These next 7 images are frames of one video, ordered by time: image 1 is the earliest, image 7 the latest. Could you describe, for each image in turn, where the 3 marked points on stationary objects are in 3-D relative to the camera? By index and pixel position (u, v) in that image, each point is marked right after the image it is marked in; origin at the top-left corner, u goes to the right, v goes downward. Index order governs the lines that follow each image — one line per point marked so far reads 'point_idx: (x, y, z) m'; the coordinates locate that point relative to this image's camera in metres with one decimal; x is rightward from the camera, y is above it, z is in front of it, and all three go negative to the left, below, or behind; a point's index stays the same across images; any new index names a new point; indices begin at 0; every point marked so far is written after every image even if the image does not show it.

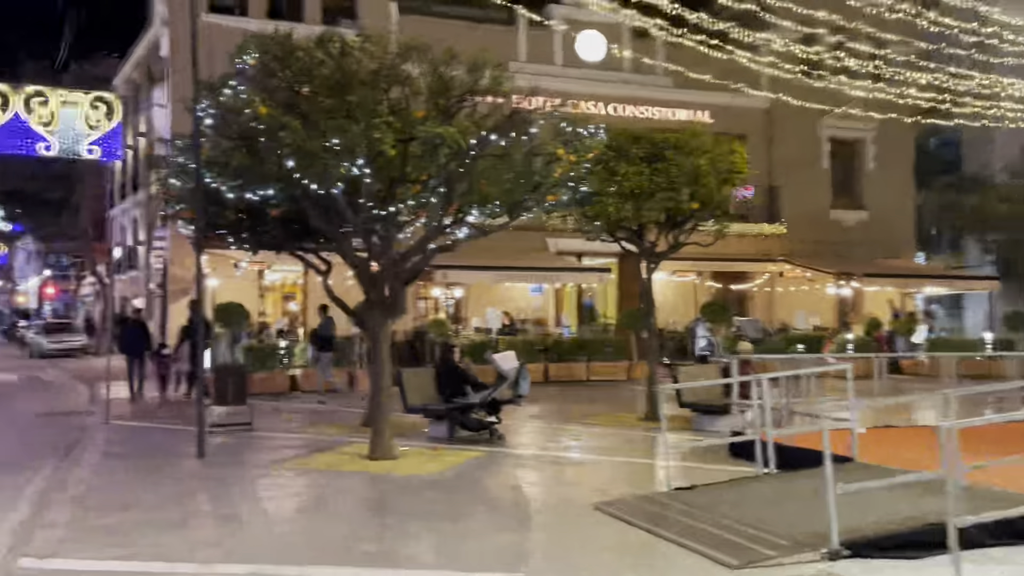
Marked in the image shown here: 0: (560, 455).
0: (+0.7, -2.5, +13.1) m
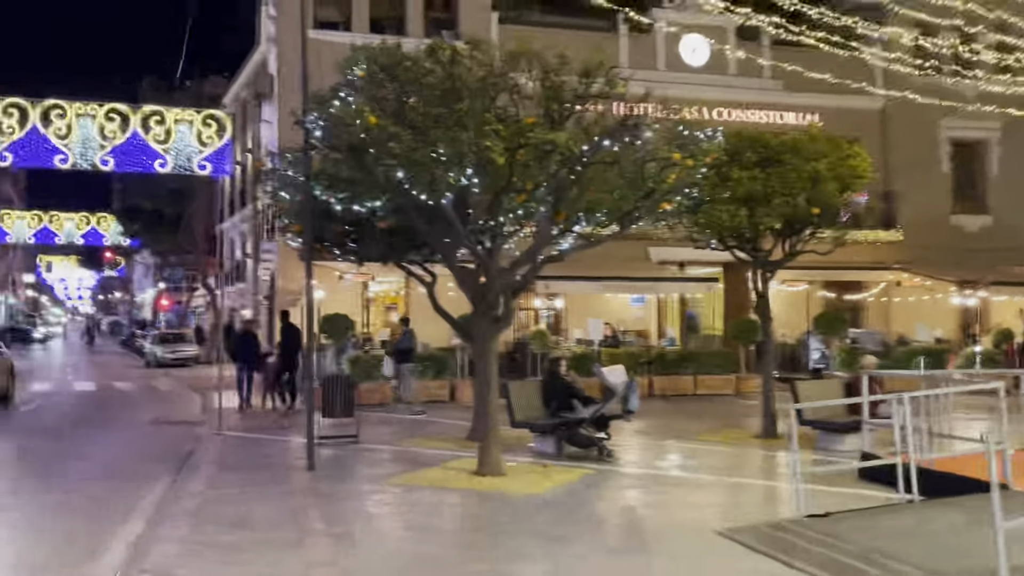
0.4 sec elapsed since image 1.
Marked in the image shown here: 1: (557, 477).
0: (+2.3, -2.6, +12.5) m
1: (+0.6, -2.5, +11.6) m
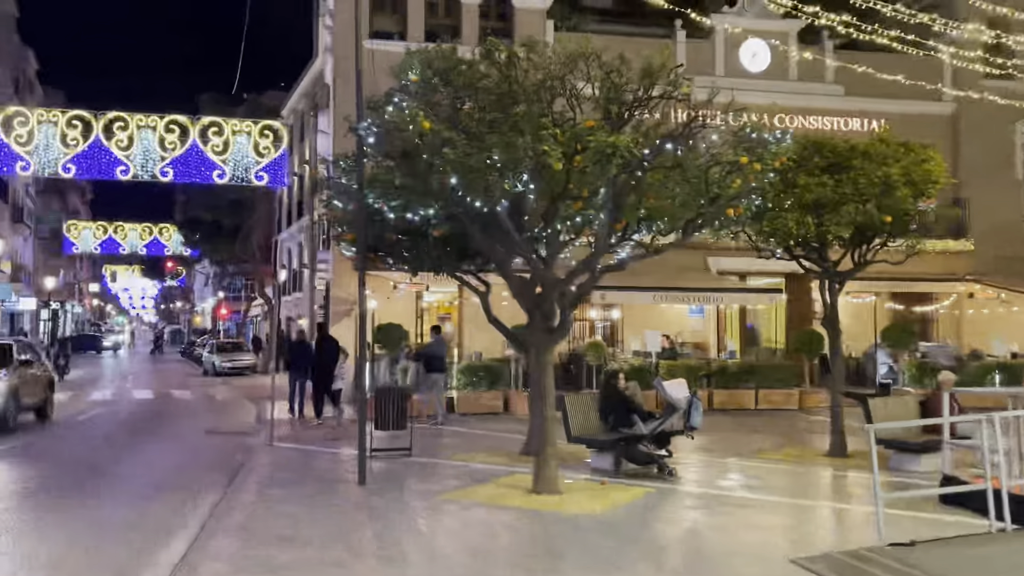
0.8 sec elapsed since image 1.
0: (+3.0, -2.8, +11.9) m
1: (+1.3, -2.6, +11.2) m
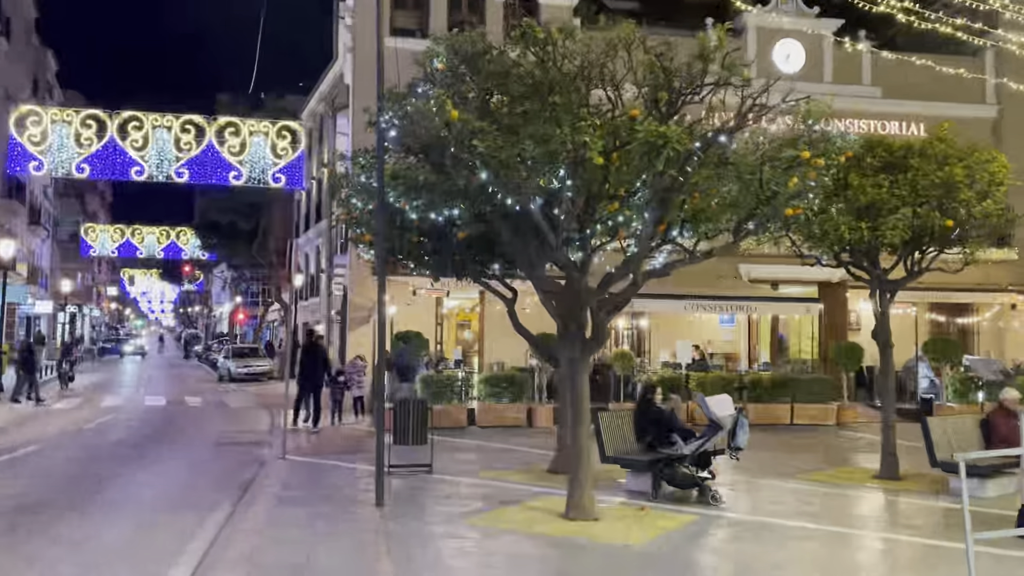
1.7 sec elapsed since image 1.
0: (+3.4, -2.9, +10.9) m
1: (+1.7, -2.7, +10.2) m
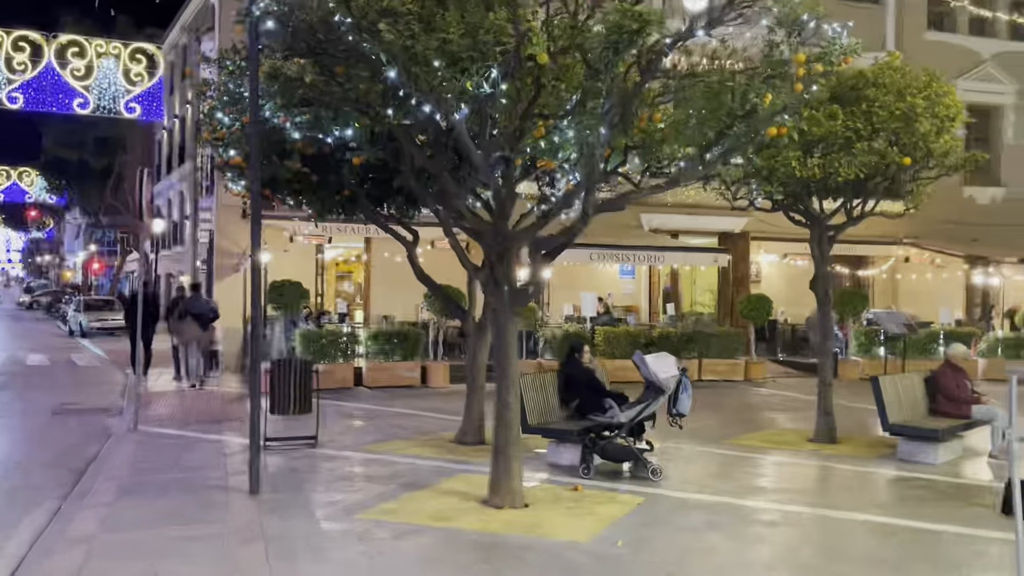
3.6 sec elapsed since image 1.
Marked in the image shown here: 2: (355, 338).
0: (+2.4, -2.2, +9.5) m
1: (+0.8, -2.1, +8.5) m
2: (-3.3, -1.0, +18.7) m
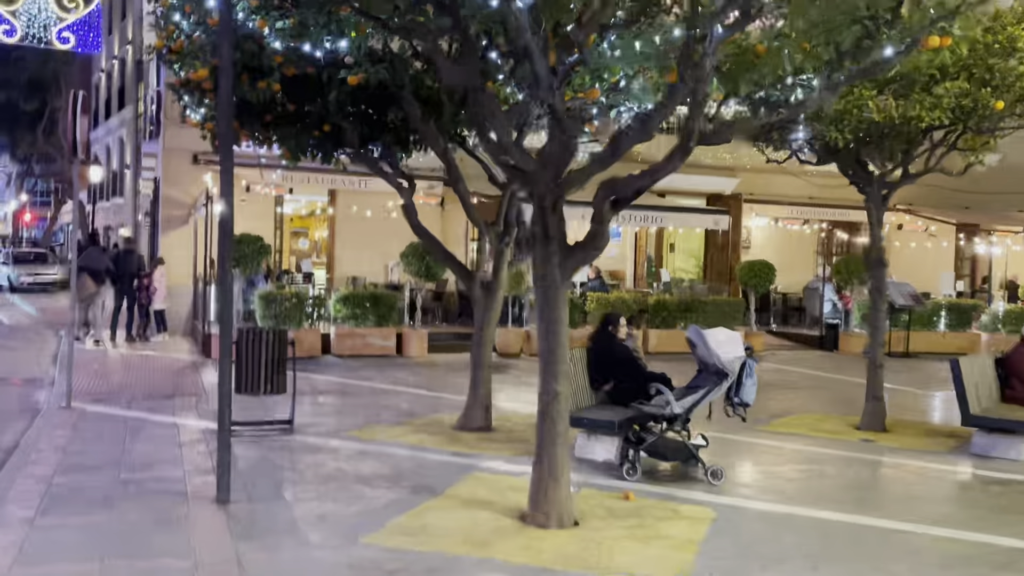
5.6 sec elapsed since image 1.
0: (+2.7, -1.9, +7.8) m
1: (+1.2, -1.8, +6.7) m
2: (-3.5, -0.2, +16.6) m
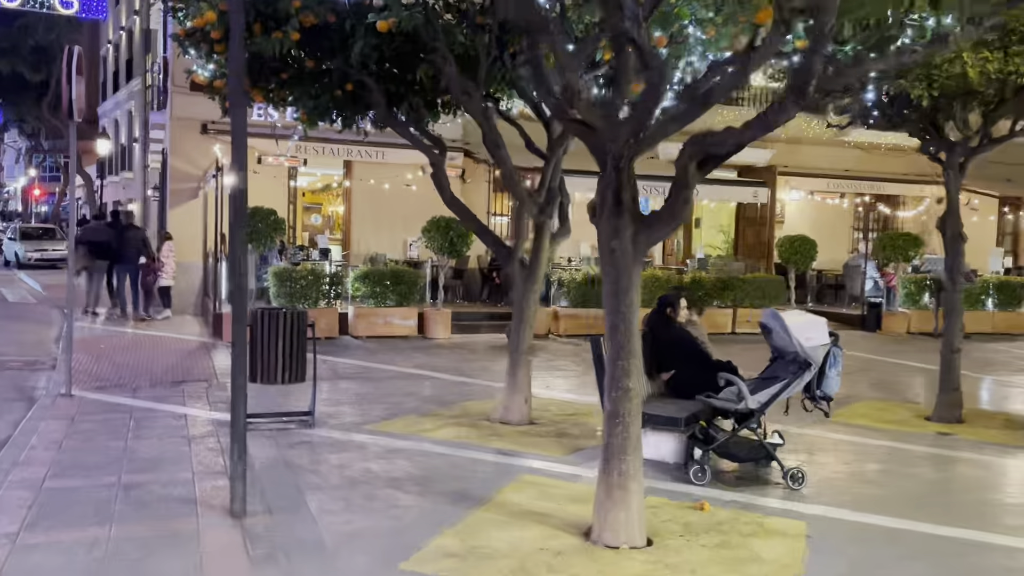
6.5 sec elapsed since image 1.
0: (+3.1, -1.8, +6.8) m
1: (+1.6, -1.7, +5.7) m
2: (-3.0, +0.2, +15.6) m
